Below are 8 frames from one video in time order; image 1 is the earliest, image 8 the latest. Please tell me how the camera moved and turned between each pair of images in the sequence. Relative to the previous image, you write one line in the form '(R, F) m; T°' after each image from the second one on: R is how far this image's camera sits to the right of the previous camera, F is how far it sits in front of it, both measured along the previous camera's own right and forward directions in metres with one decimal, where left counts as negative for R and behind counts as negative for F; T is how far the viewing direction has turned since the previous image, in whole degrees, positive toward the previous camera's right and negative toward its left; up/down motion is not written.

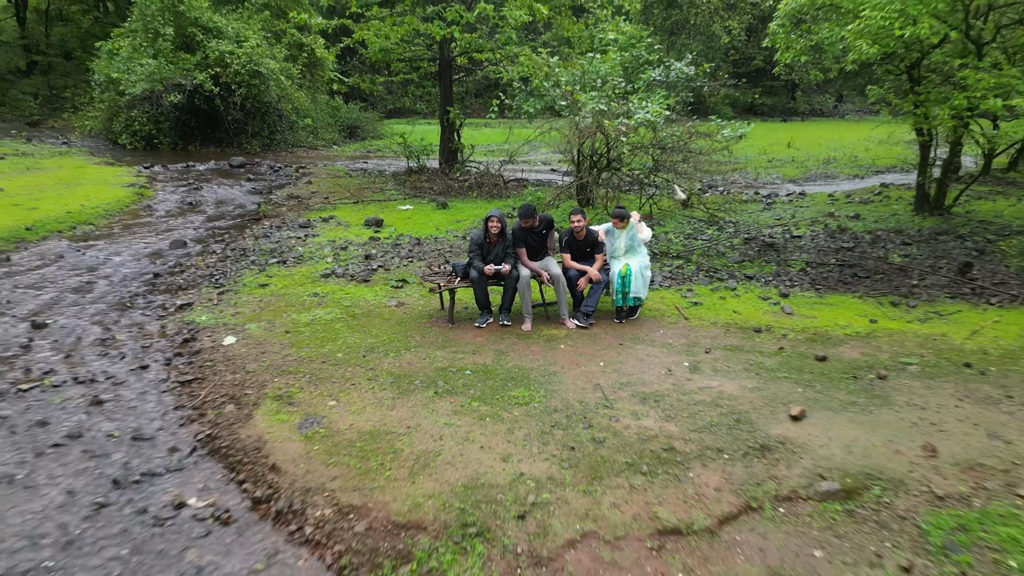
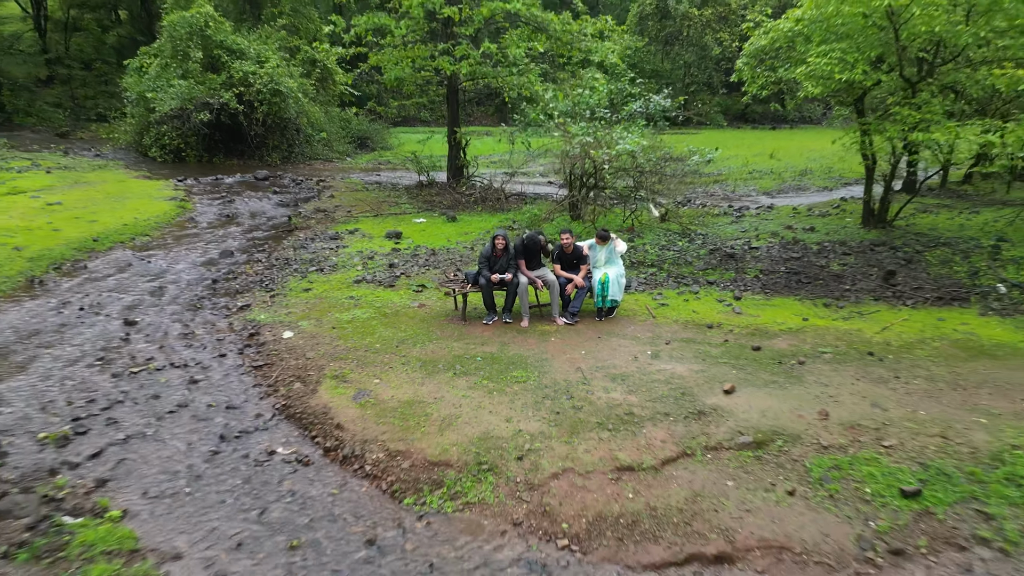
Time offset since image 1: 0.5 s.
(0.0, -1.2) m; 0°
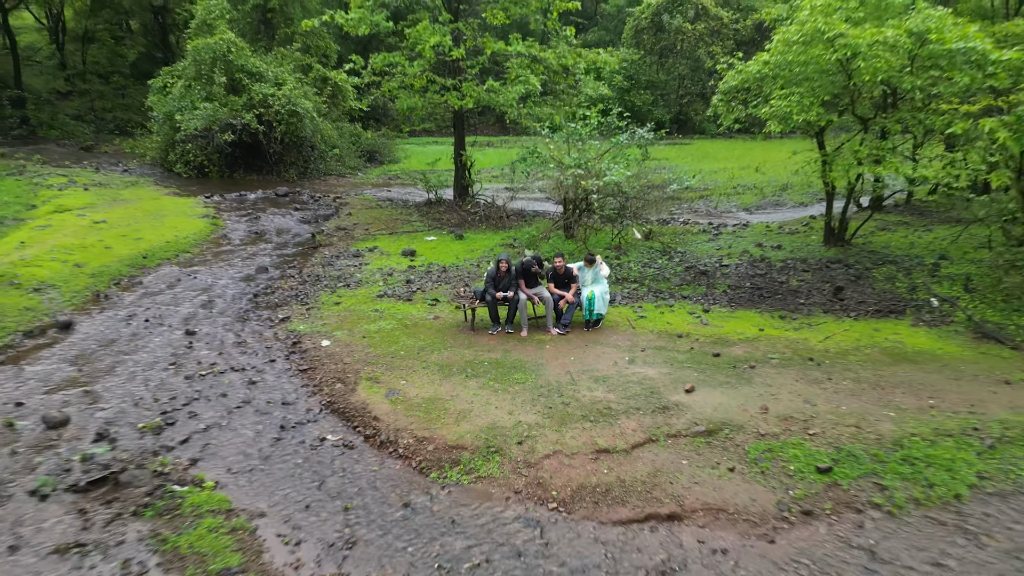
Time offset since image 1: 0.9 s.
(0.0, -1.2) m; 0°
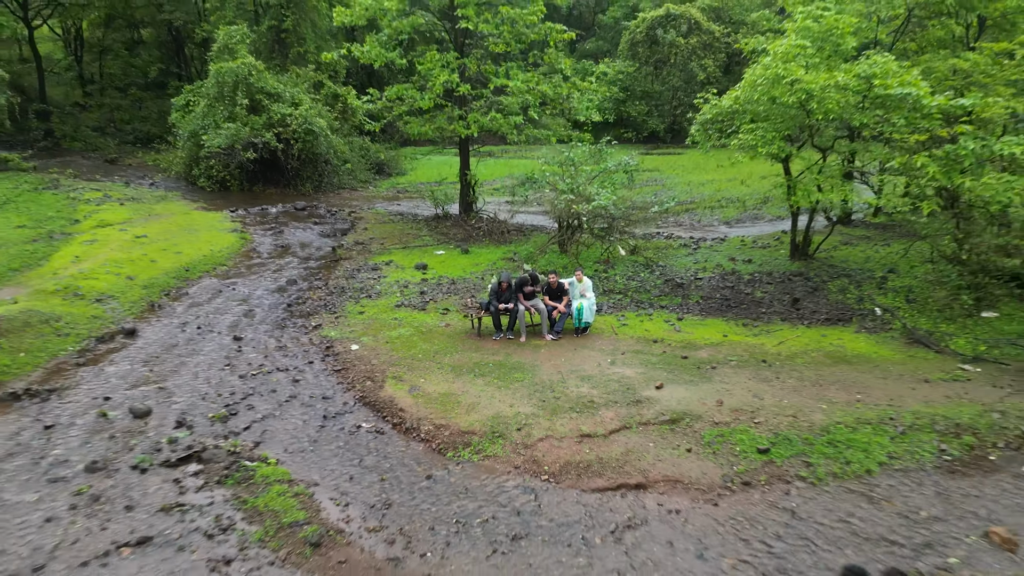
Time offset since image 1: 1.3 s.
(0.0, -1.3) m; 0°
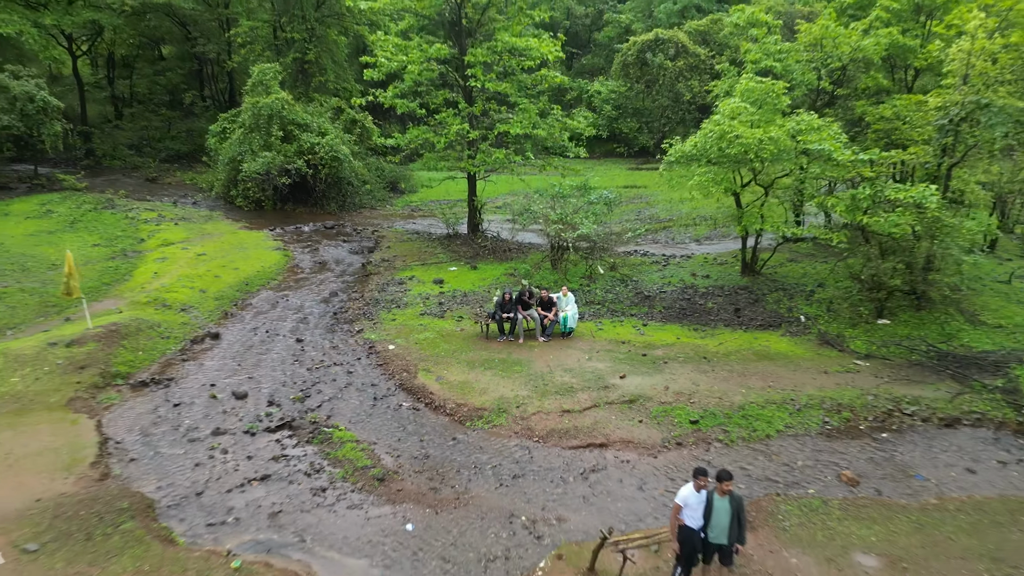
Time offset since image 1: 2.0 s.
(0.0, -2.5) m; 0°
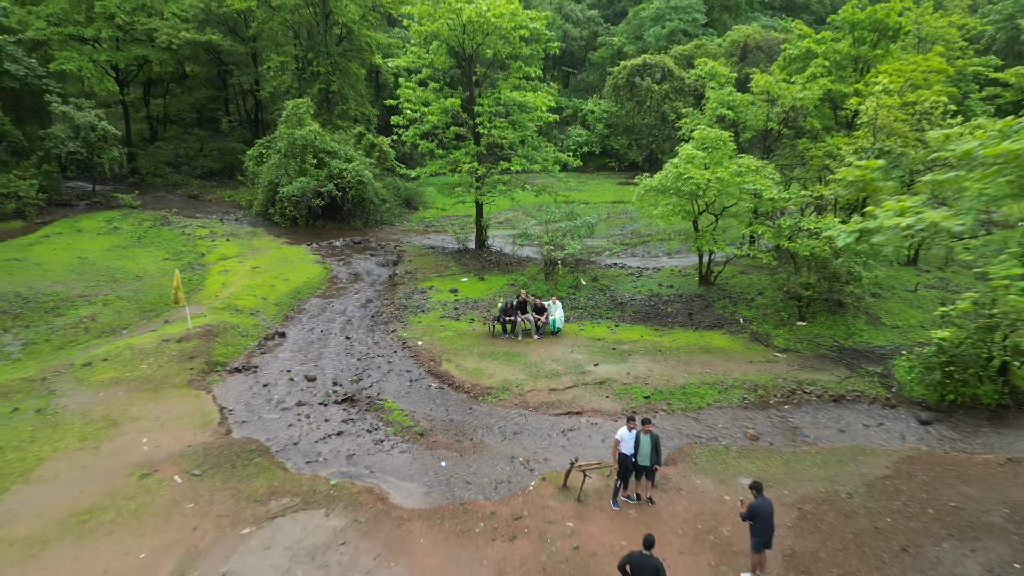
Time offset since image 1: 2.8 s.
(0.0, -3.2) m; 0°
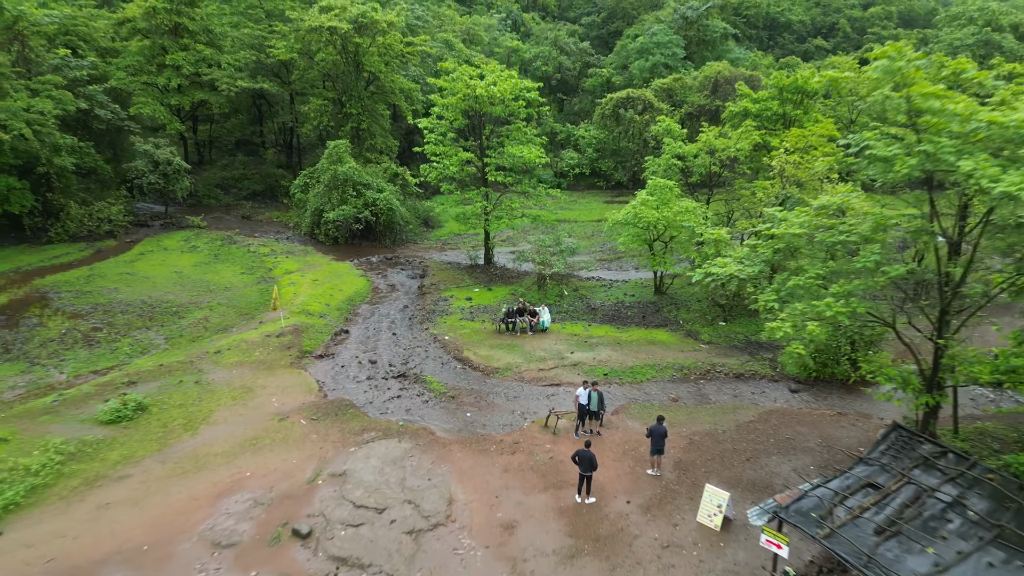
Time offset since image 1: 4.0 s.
(0.0, -5.6) m; 0°
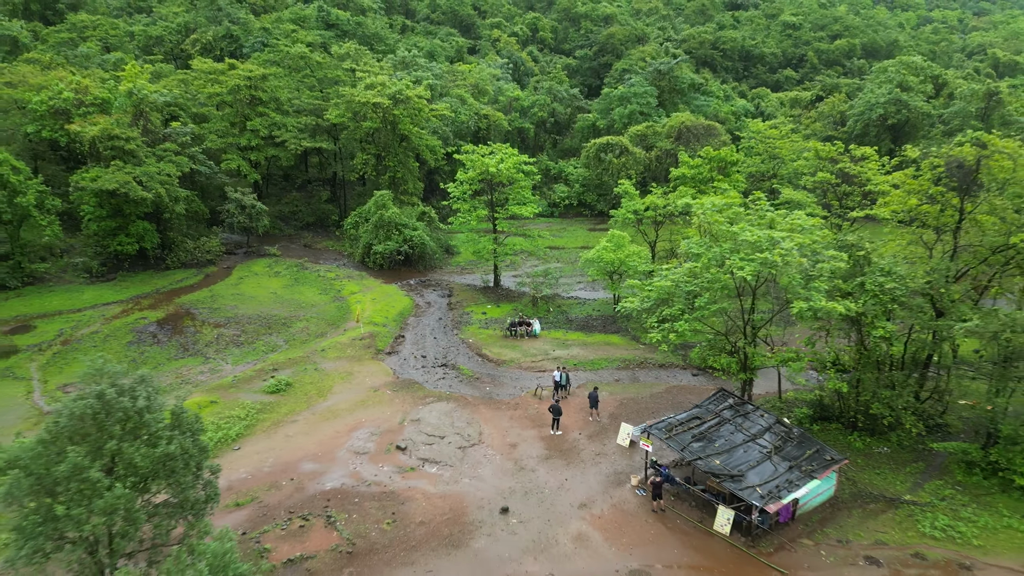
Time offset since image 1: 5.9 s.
(-0.1, -9.8) m; 0°
